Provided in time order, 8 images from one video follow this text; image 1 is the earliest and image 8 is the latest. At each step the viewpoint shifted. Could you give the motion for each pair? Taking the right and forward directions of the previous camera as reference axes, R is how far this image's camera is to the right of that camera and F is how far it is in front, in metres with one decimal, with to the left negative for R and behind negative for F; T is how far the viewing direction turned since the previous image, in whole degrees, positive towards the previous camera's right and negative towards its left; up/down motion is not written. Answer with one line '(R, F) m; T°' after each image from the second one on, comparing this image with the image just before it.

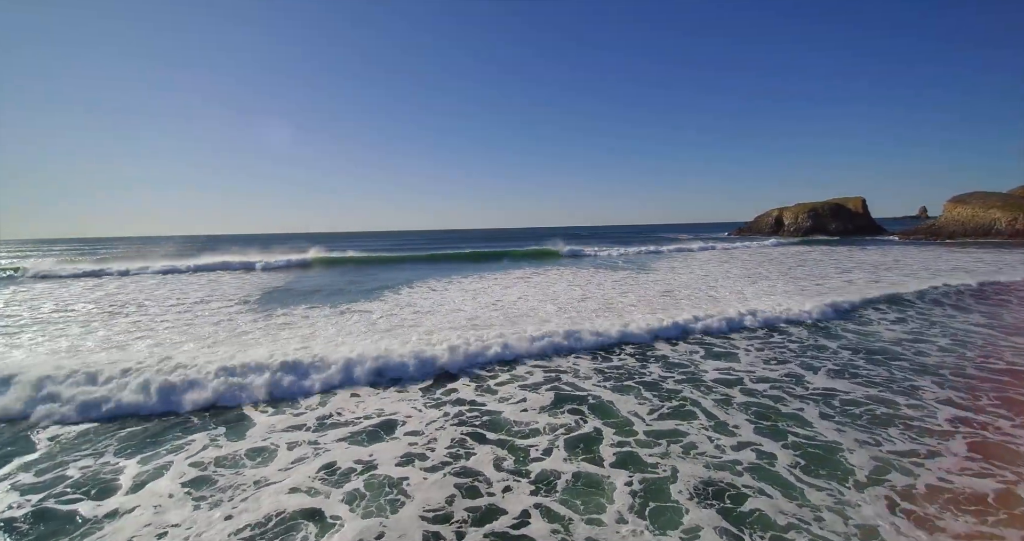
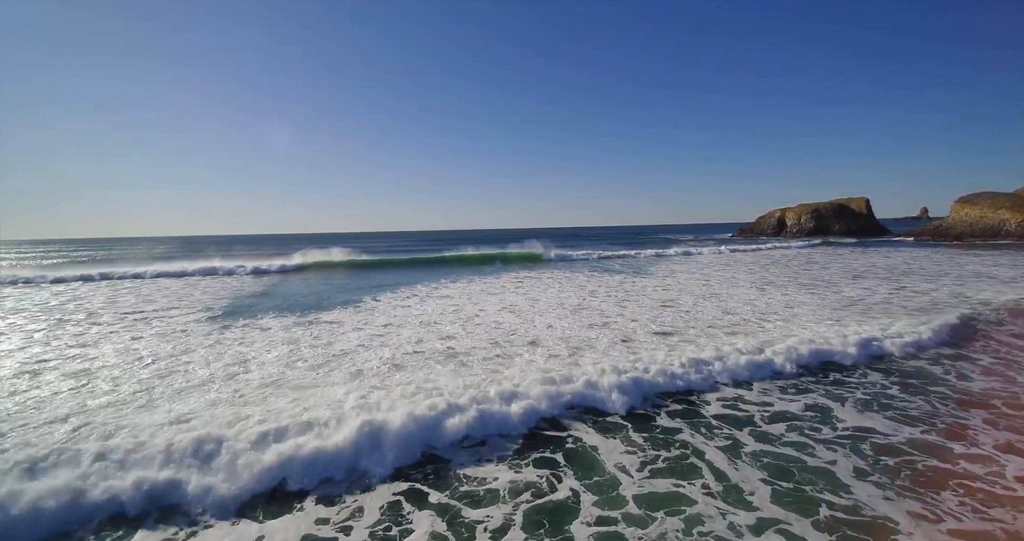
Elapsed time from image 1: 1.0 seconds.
(+0.4, +1.0) m; 0°
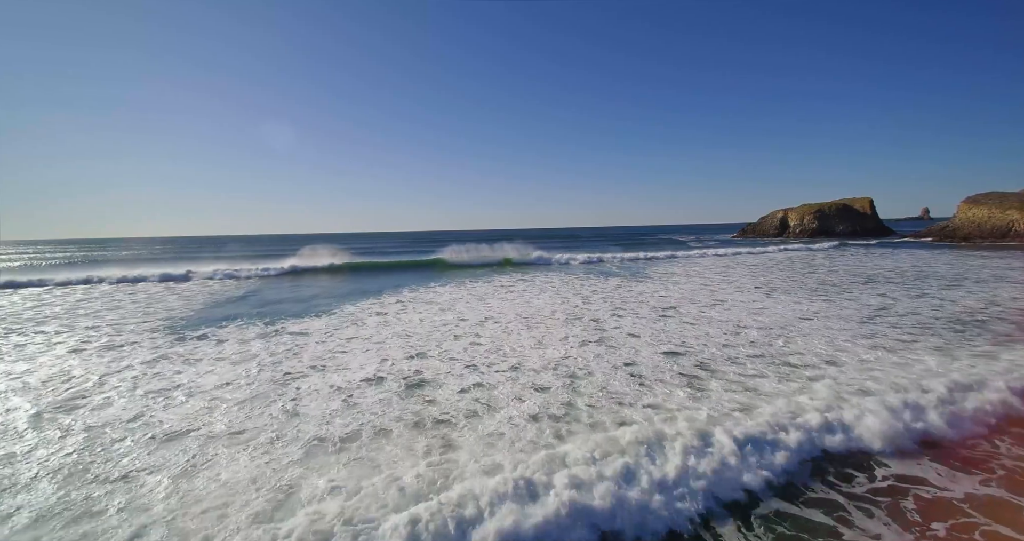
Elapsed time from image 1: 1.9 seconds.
(+0.3, +0.9) m; 0°
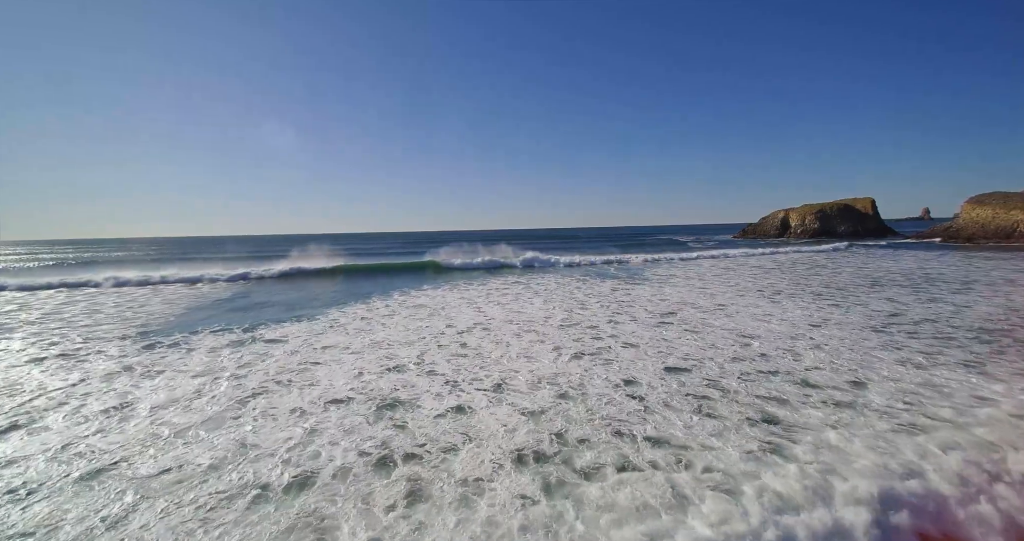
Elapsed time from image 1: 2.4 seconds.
(+0.2, +0.5) m; 0°
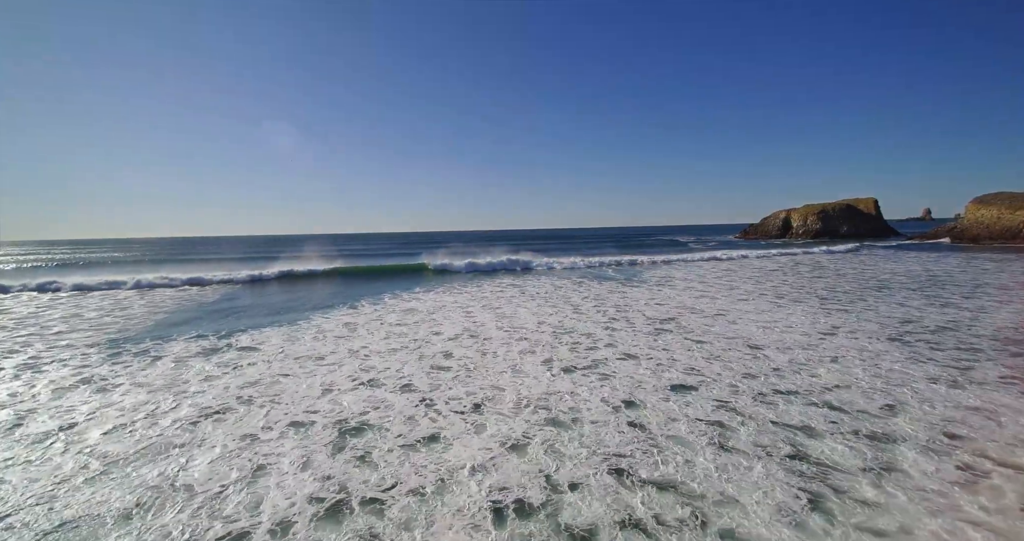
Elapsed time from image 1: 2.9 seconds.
(+0.2, +0.5) m; 0°
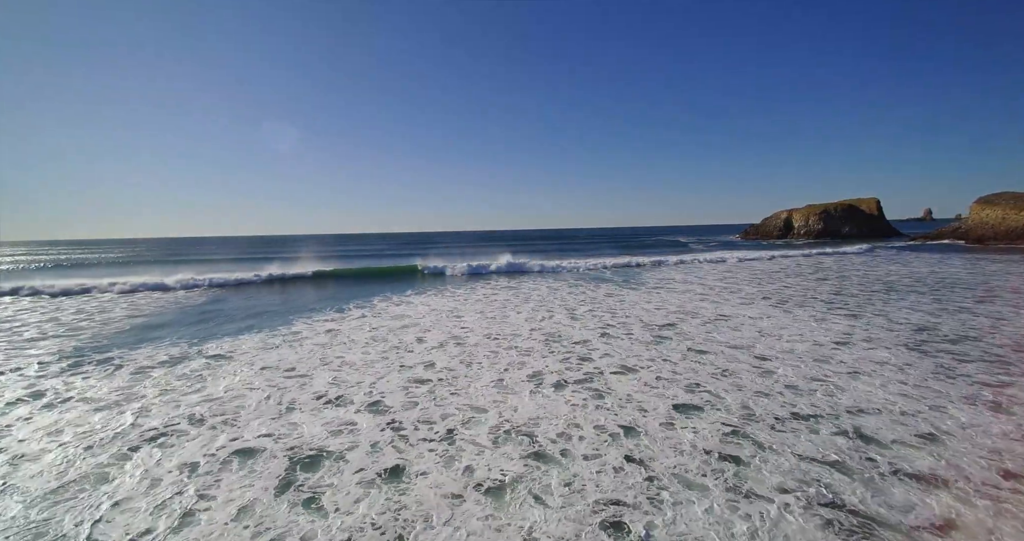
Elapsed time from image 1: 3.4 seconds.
(+0.2, +0.5) m; 0°
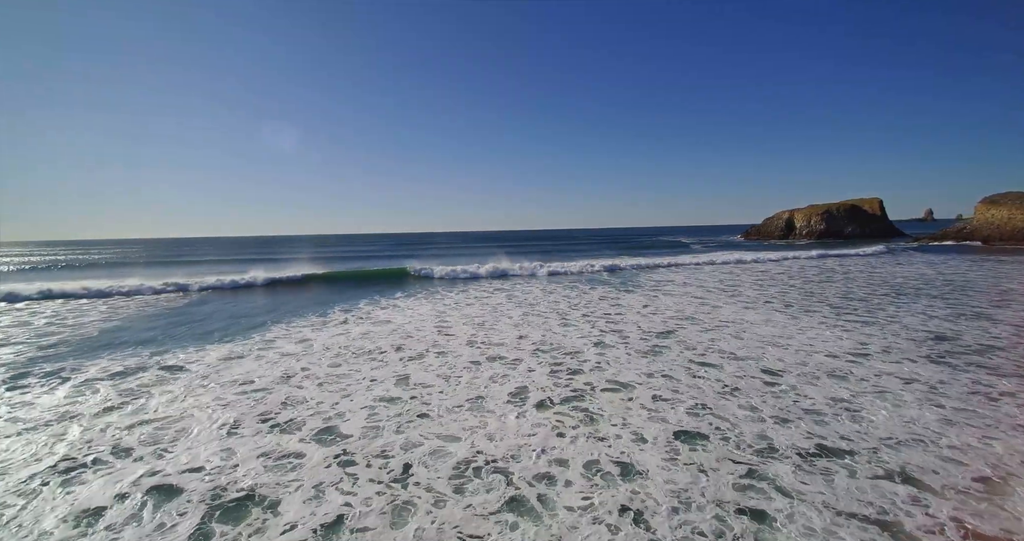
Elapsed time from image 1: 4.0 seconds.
(+0.2, +0.6) m; 0°
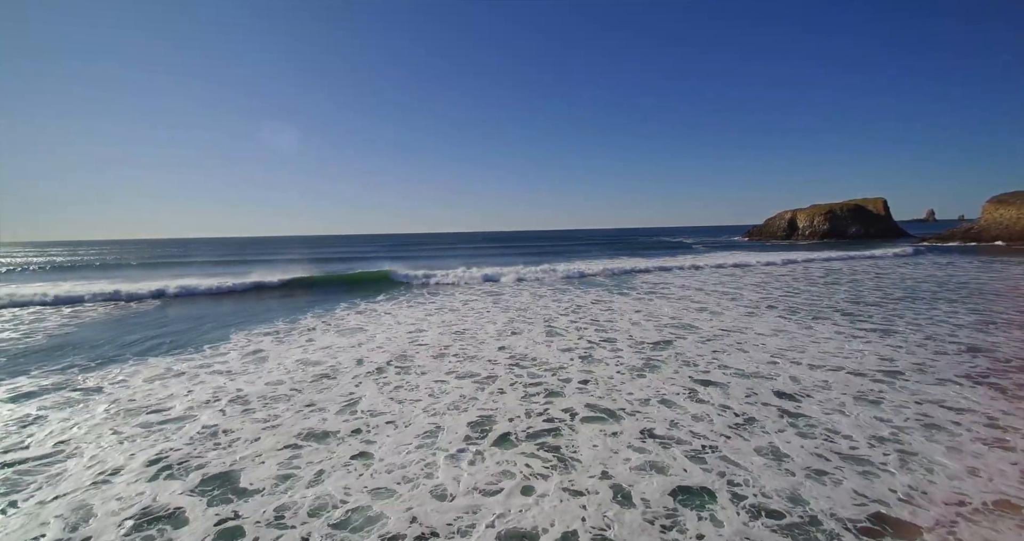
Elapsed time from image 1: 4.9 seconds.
(+0.4, +0.9) m; 0°
